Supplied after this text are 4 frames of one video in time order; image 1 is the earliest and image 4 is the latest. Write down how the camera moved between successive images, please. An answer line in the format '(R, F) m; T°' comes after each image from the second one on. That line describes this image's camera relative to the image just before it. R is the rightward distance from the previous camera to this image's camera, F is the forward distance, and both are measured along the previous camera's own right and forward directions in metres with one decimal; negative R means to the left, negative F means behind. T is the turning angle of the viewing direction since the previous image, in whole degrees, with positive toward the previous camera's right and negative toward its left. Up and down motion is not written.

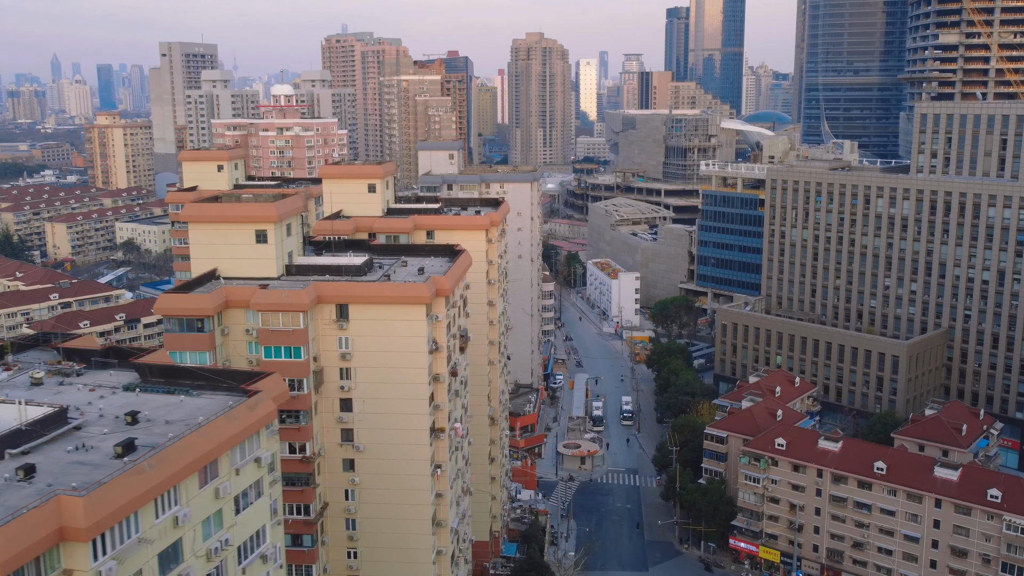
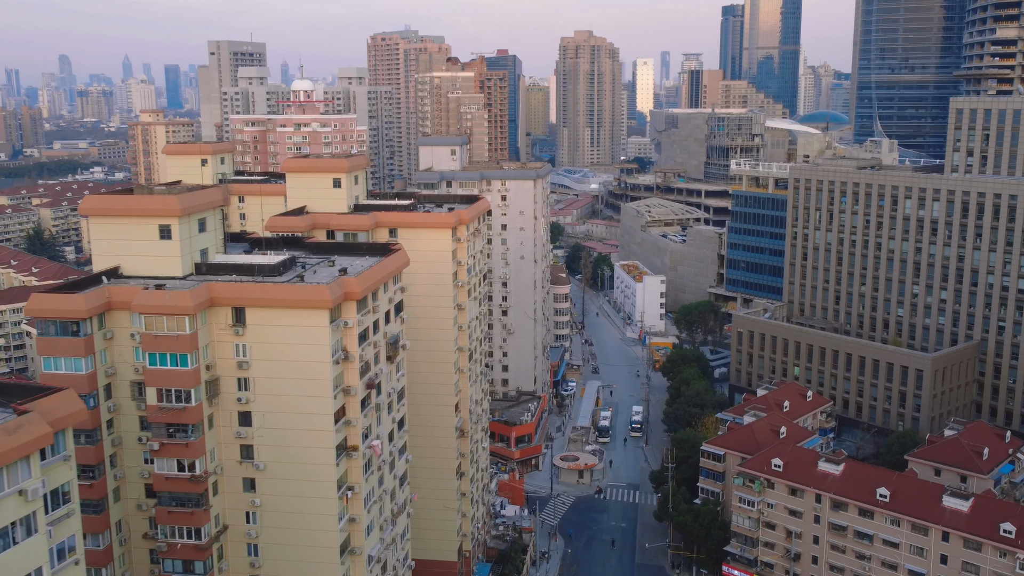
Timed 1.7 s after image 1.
(+4.3, +3.5) m; -4°
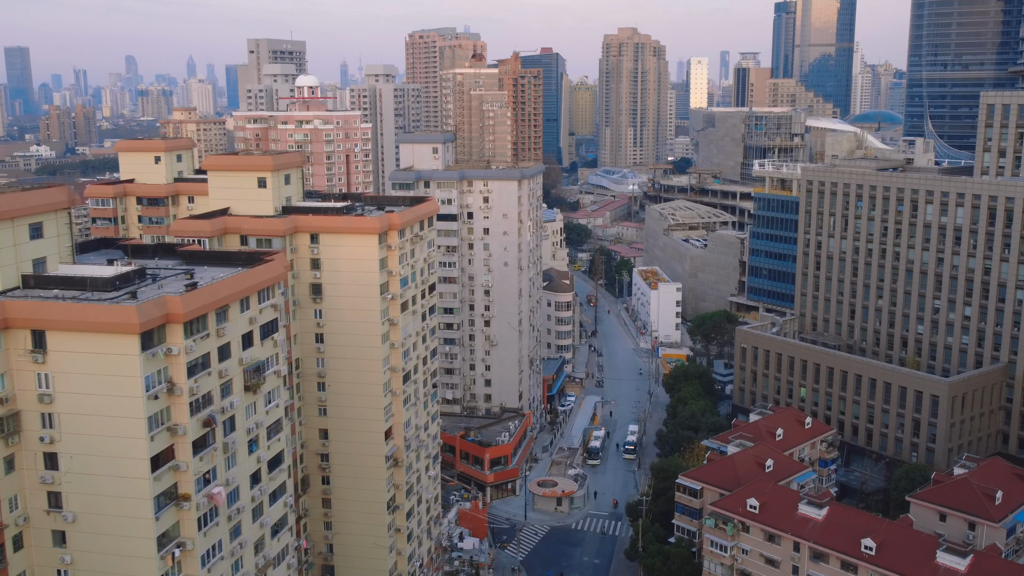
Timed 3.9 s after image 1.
(+5.2, +5.1) m; -3°
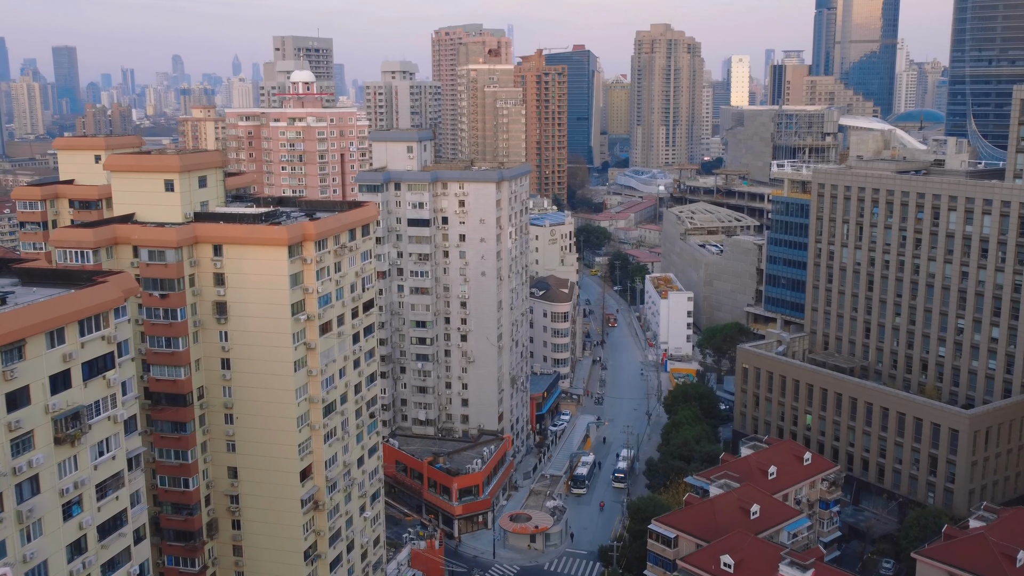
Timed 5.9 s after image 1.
(+4.0, +5.5) m; -3°
